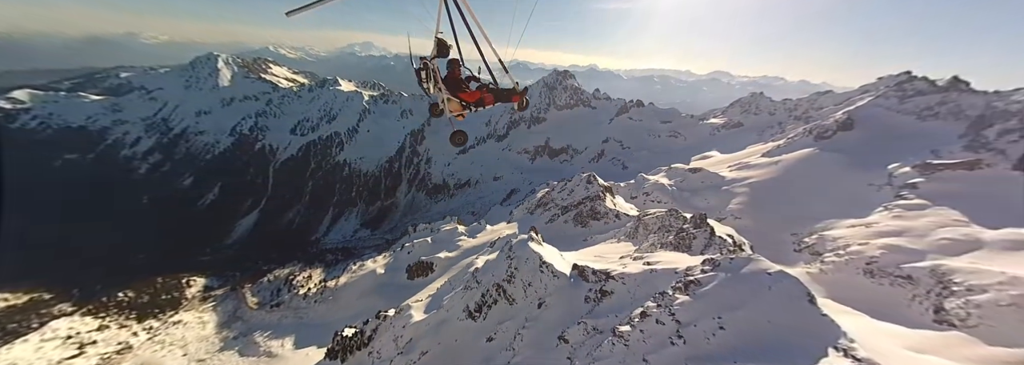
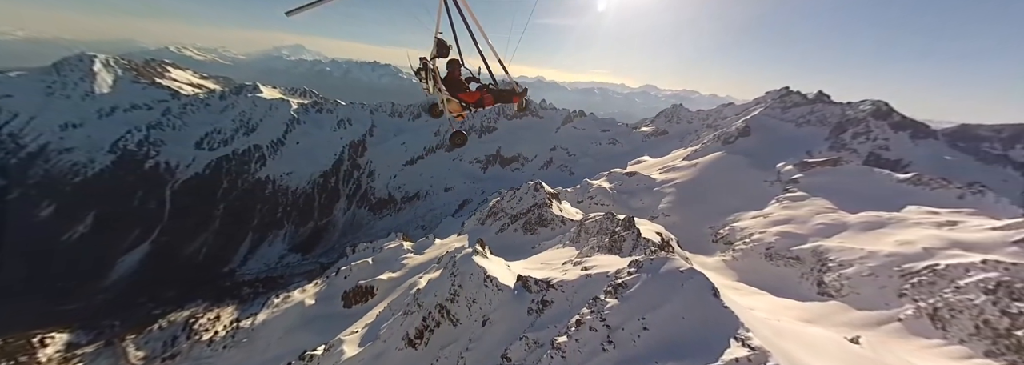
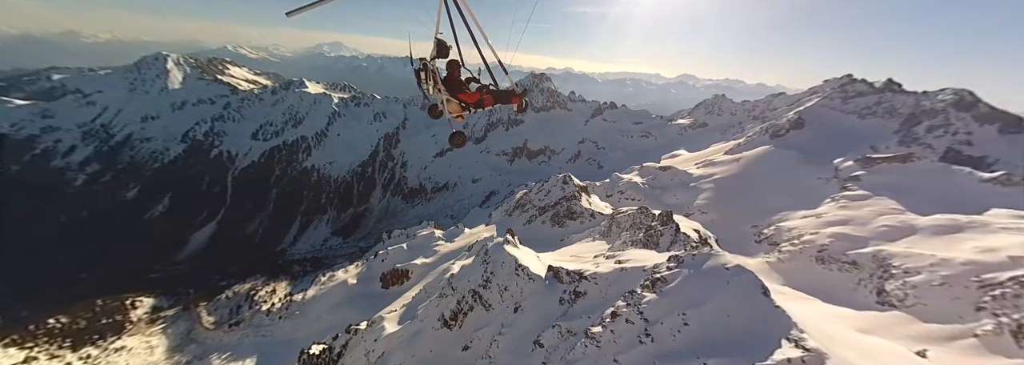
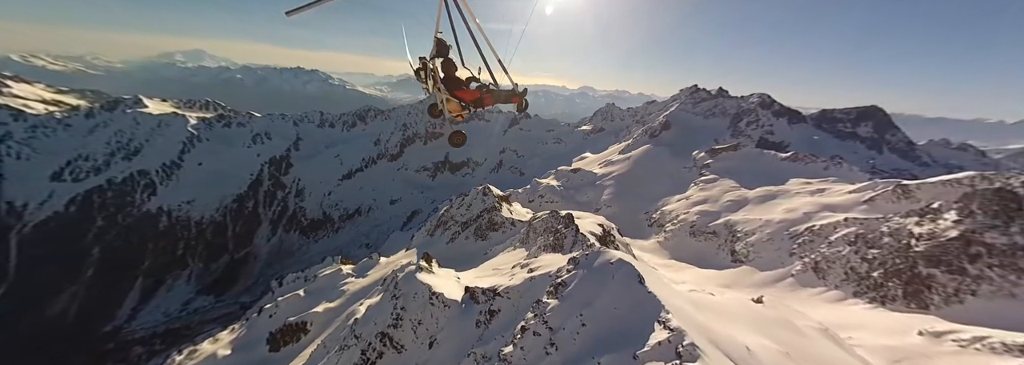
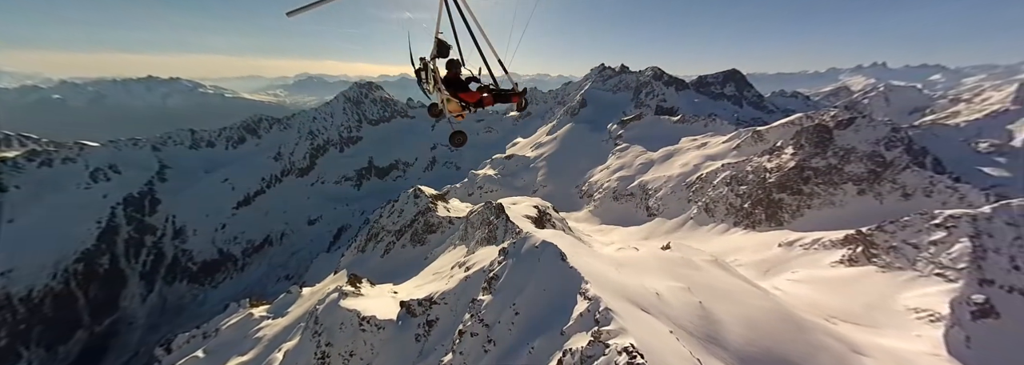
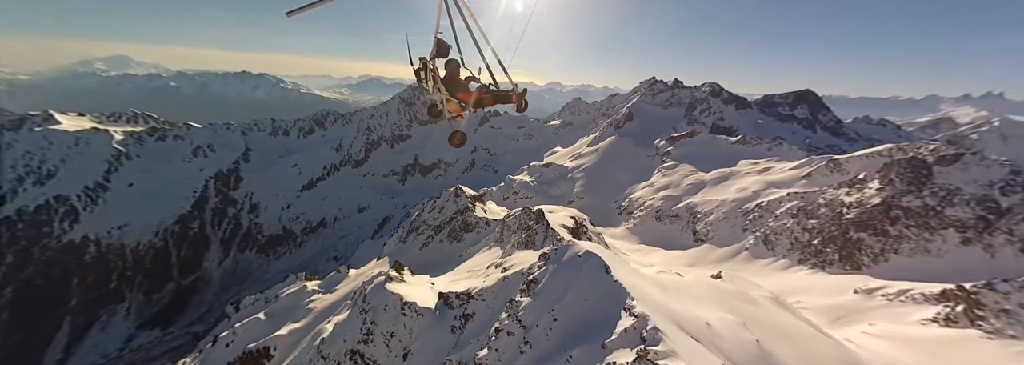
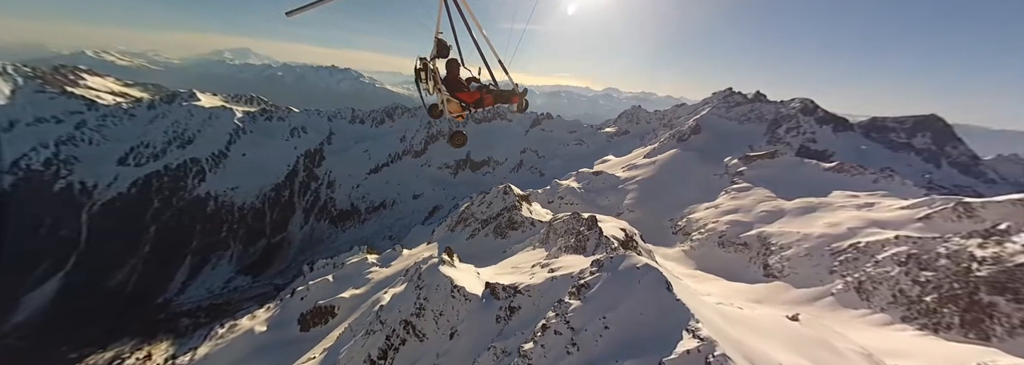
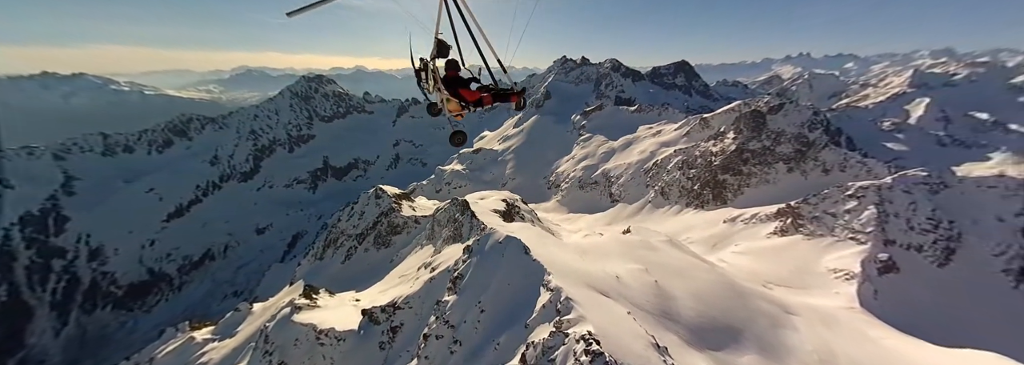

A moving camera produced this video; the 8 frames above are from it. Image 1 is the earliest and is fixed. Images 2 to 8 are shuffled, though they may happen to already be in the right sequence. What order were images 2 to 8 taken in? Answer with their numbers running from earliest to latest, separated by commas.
3, 2, 7, 4, 6, 5, 8
